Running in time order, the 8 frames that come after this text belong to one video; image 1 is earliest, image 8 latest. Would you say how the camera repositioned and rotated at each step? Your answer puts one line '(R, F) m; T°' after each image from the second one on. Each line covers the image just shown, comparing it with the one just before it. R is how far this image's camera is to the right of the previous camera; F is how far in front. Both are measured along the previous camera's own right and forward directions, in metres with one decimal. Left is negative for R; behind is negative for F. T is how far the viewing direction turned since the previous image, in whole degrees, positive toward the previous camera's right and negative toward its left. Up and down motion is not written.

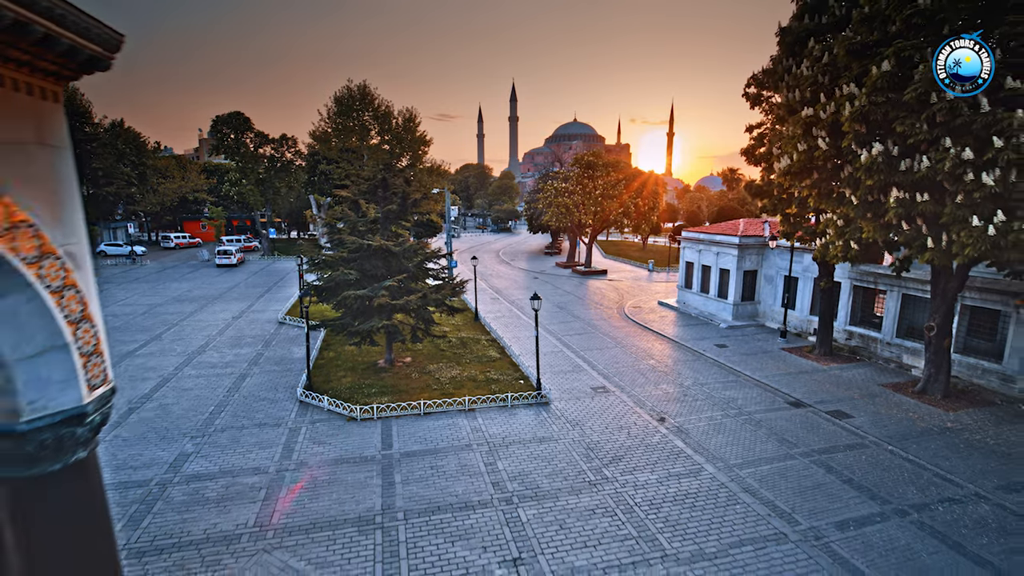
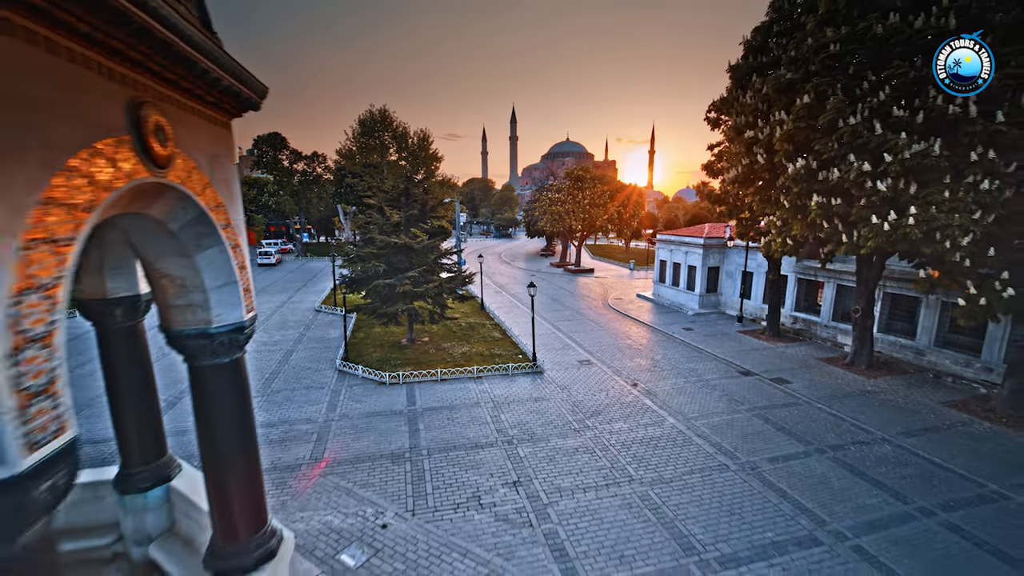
(+0.1, -2.5) m; 0°
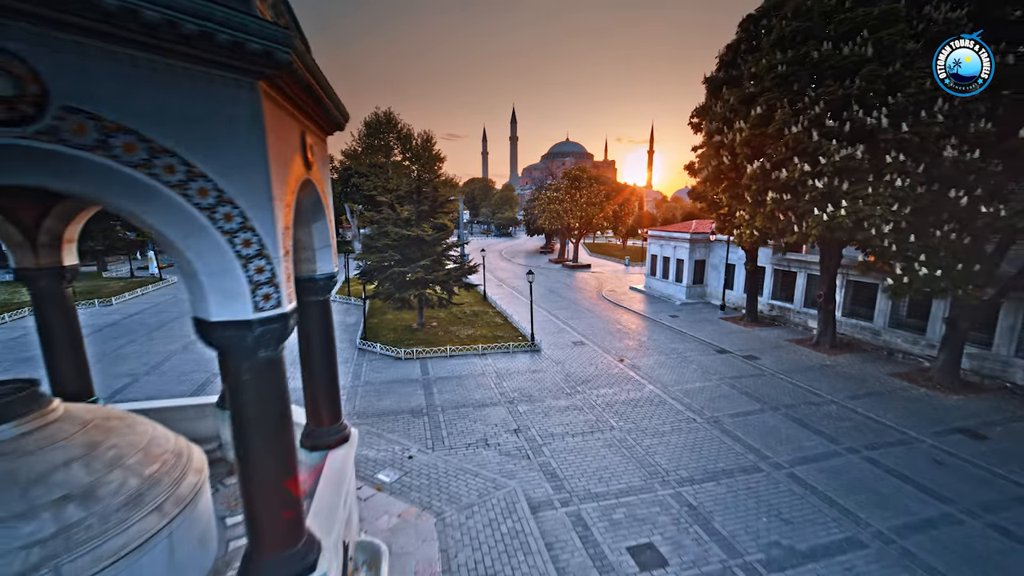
(0.0, -2.1) m; 0°
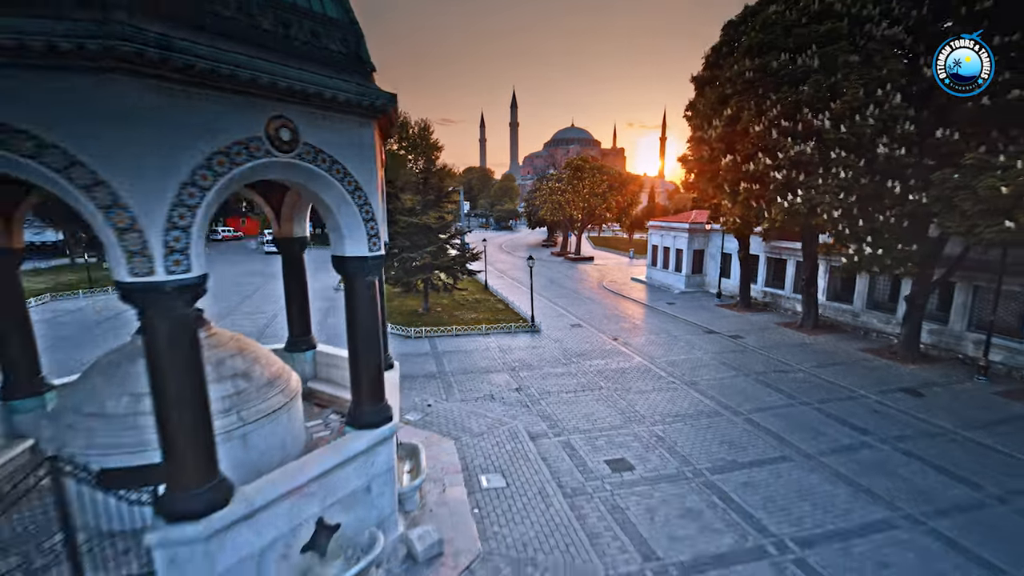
(+0.1, -2.7) m; -1°
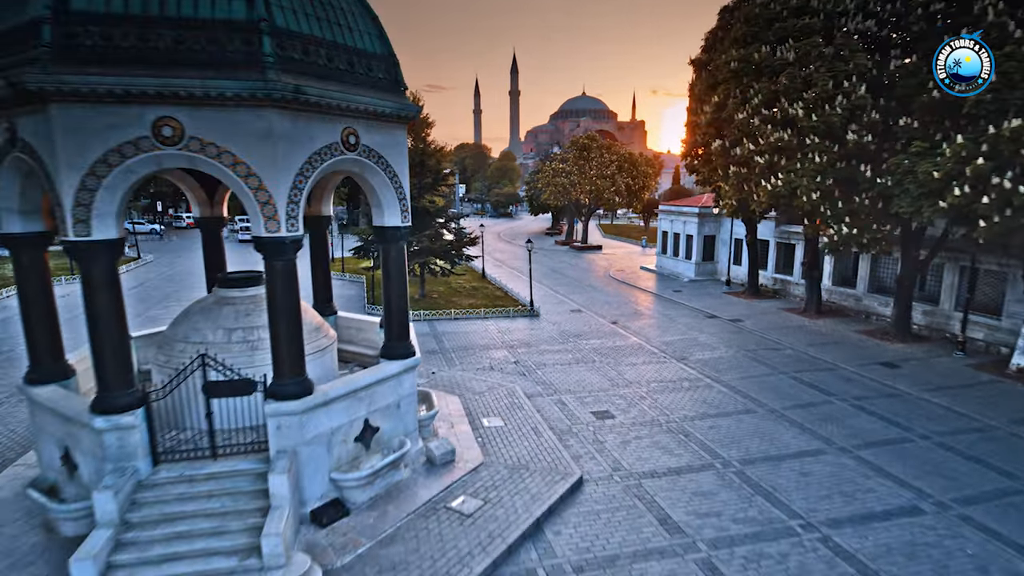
(+0.3, -2.3) m; -2°
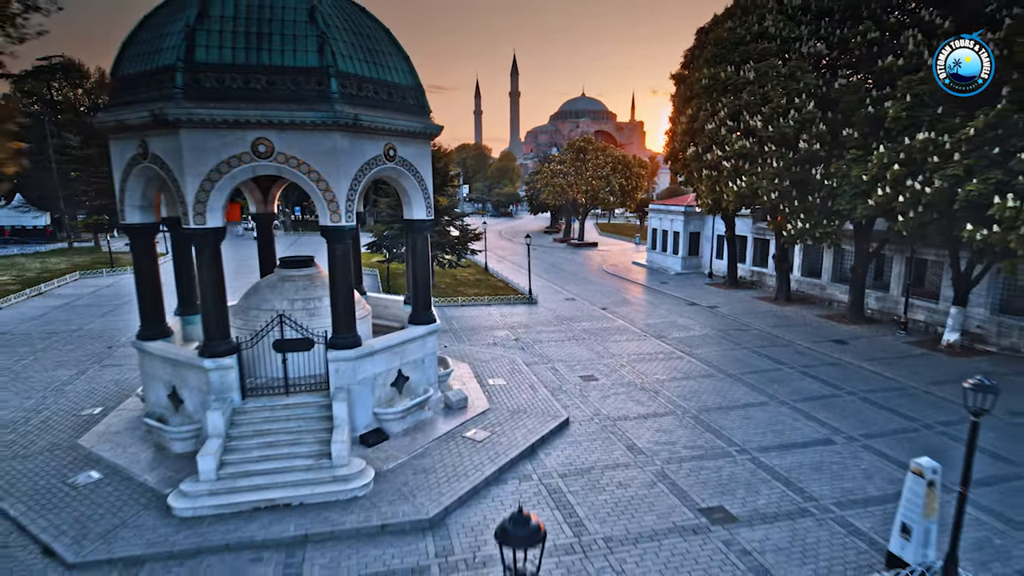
(0.0, -2.3) m; 0°
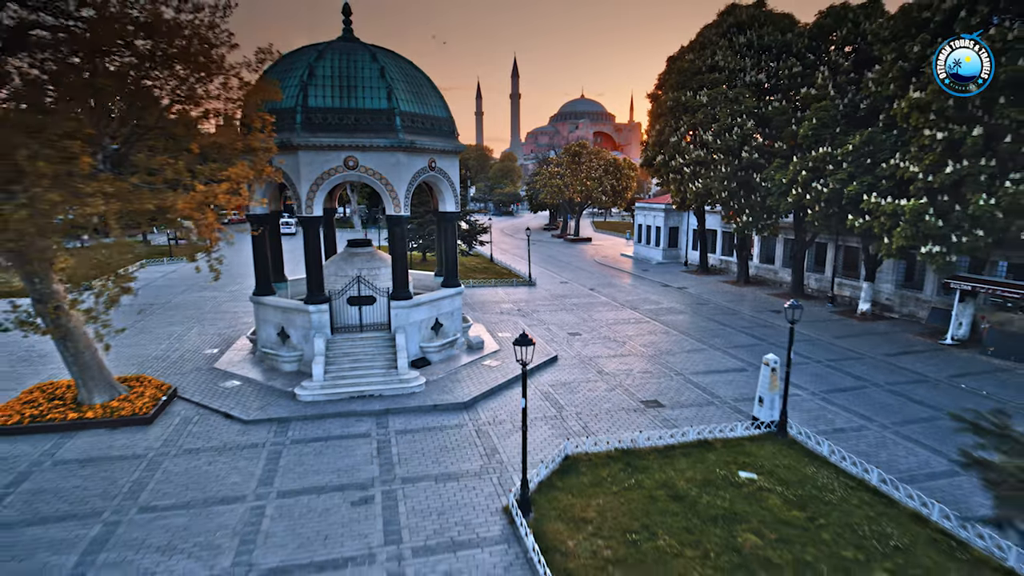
(-0.2, -4.3) m; 0°
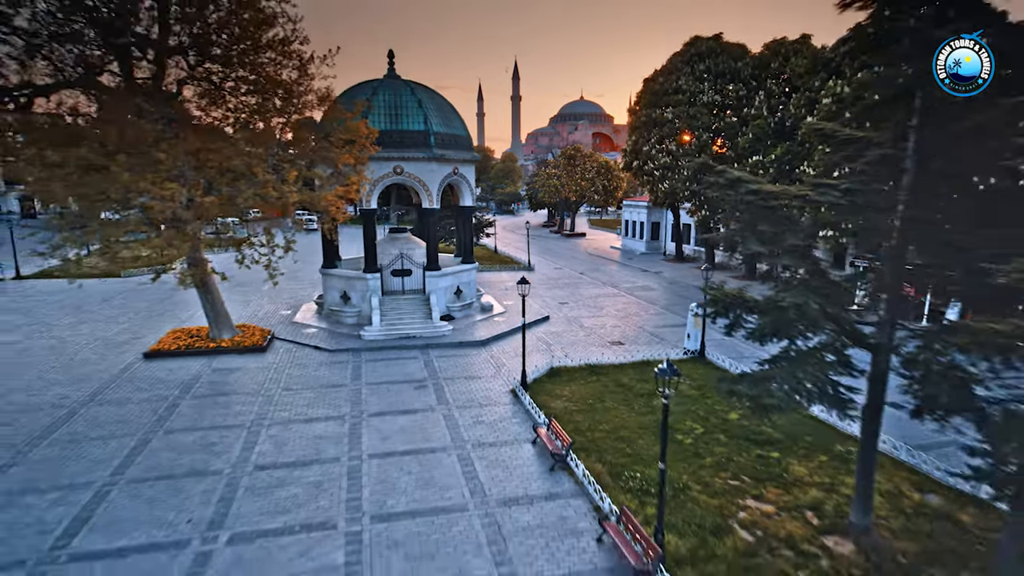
(-0.1, -4.9) m; 0°
